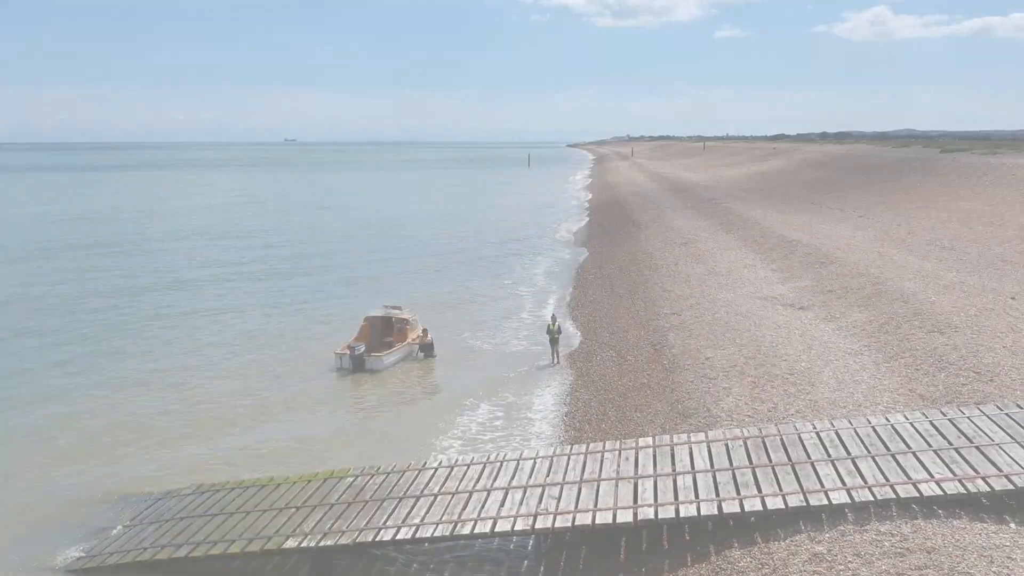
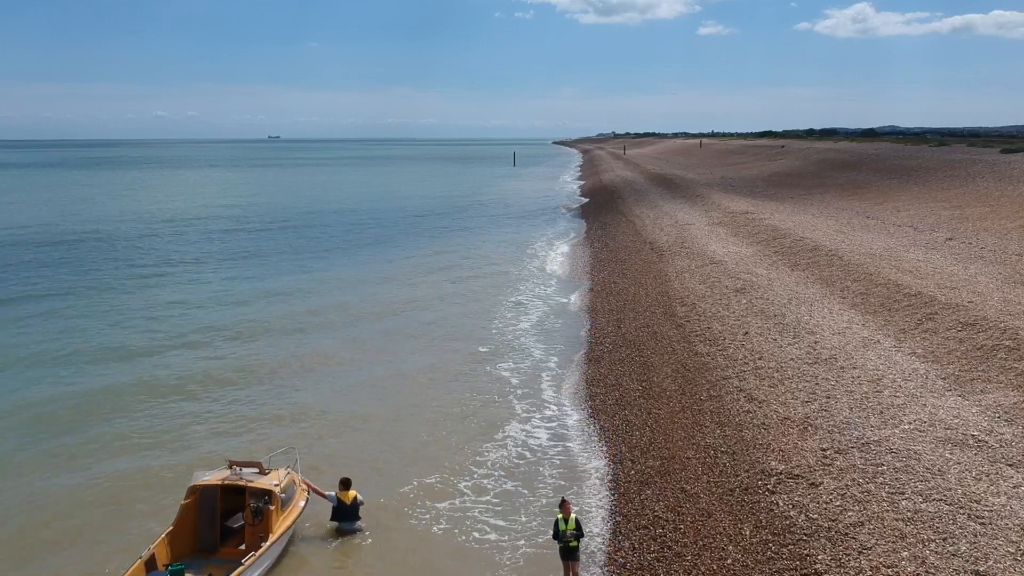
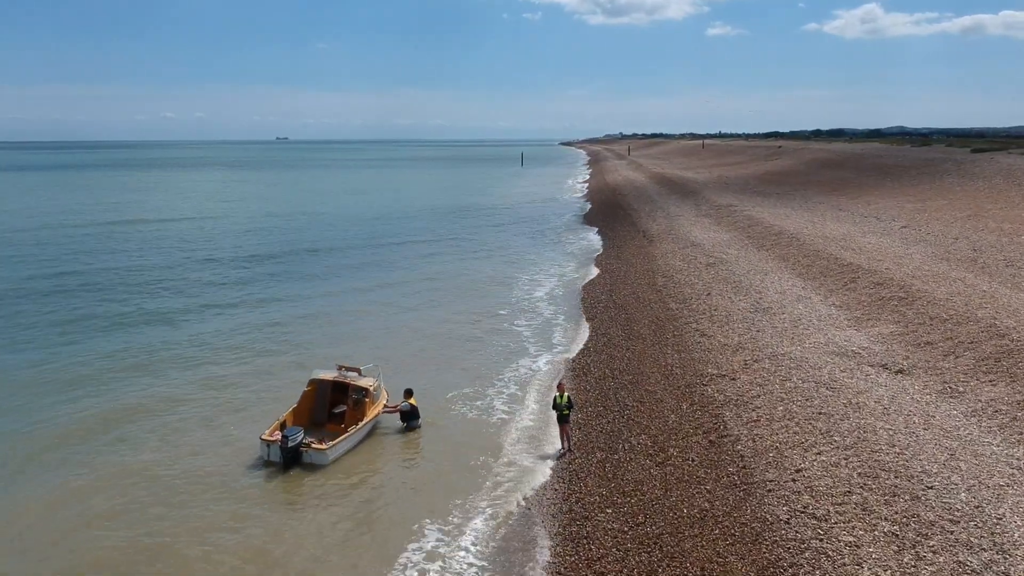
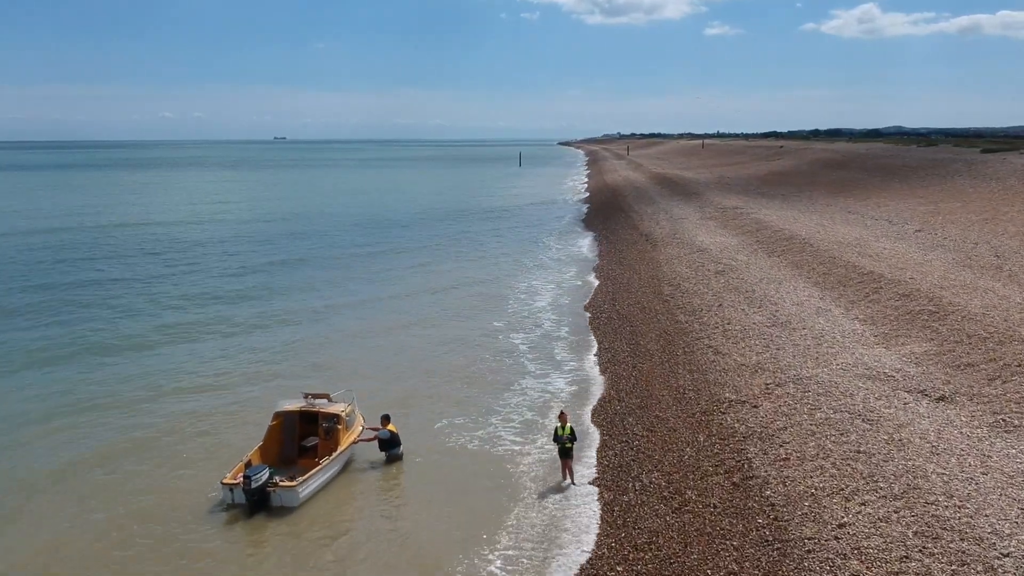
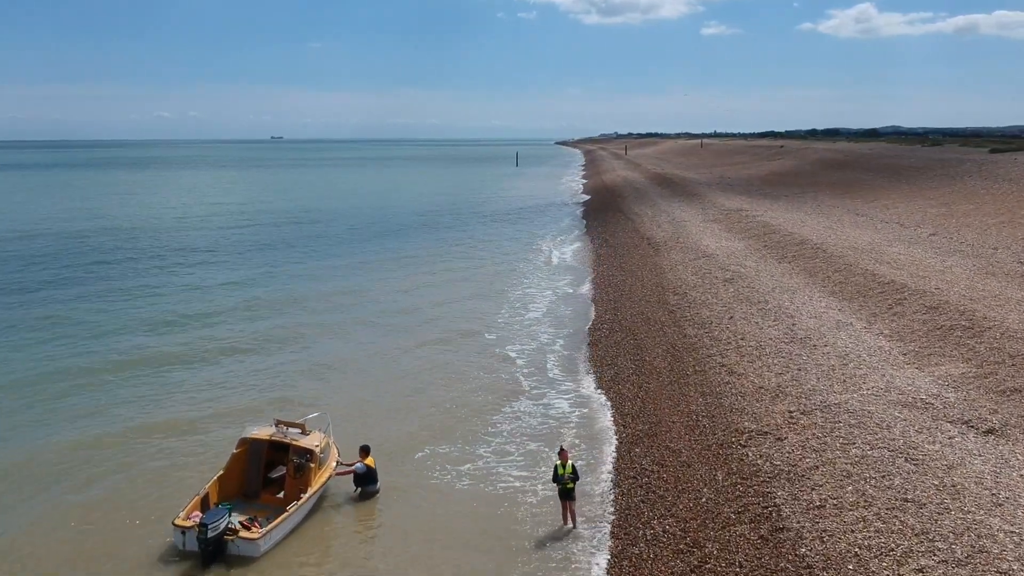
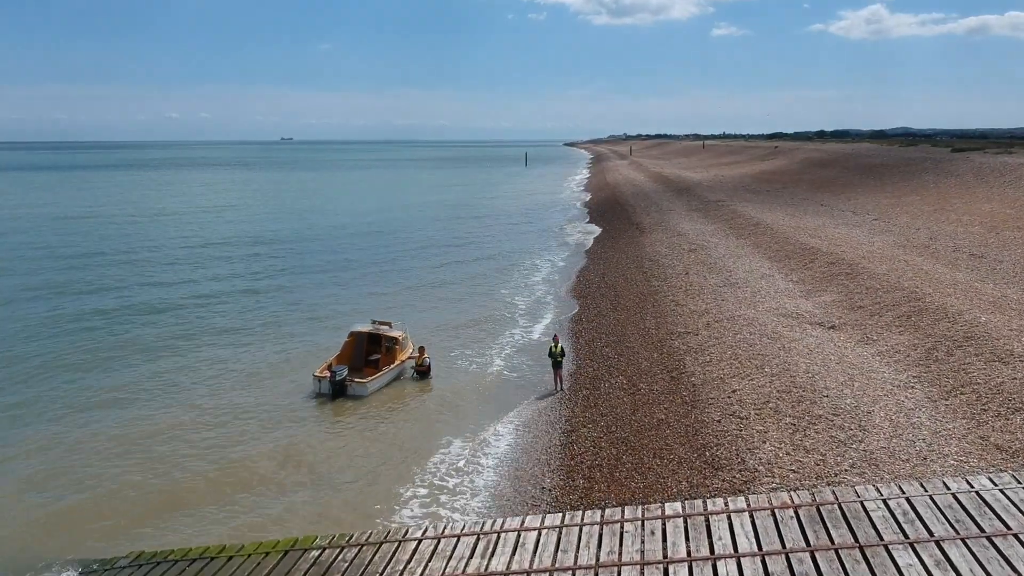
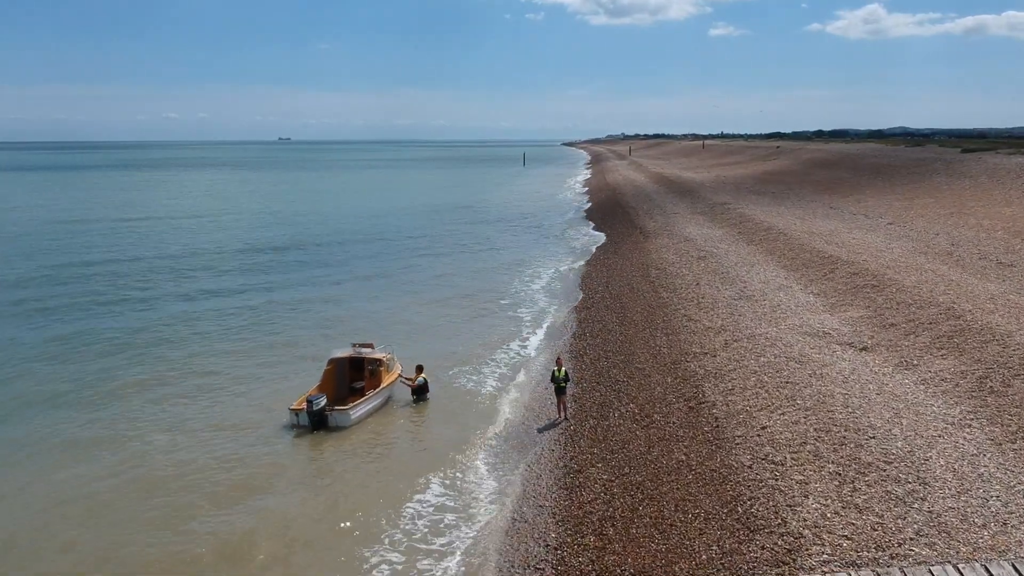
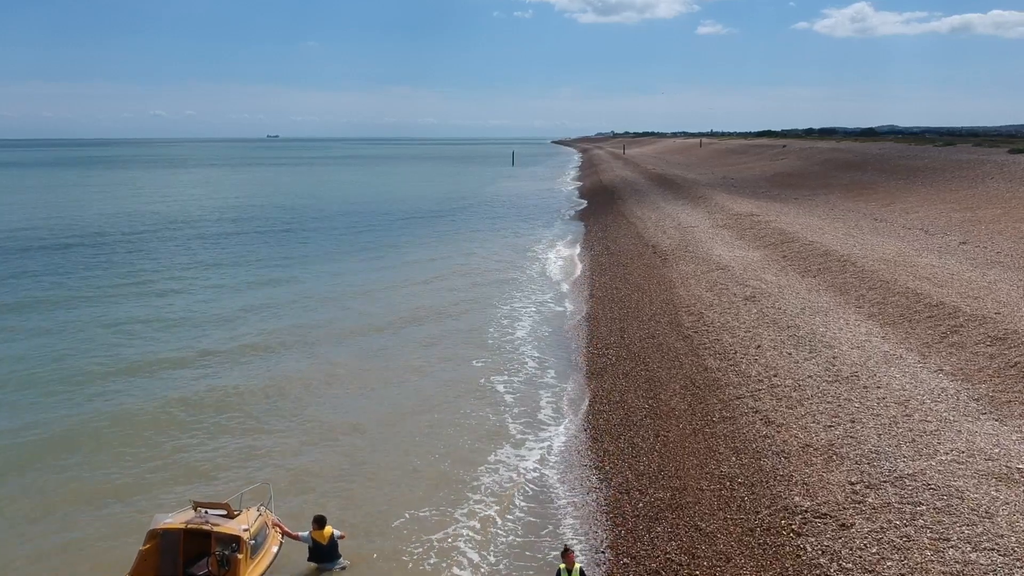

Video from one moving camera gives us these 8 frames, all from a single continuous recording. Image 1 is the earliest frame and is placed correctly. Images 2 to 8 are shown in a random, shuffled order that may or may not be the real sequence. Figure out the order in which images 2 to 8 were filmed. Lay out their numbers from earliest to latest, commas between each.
6, 7, 3, 4, 5, 2, 8
